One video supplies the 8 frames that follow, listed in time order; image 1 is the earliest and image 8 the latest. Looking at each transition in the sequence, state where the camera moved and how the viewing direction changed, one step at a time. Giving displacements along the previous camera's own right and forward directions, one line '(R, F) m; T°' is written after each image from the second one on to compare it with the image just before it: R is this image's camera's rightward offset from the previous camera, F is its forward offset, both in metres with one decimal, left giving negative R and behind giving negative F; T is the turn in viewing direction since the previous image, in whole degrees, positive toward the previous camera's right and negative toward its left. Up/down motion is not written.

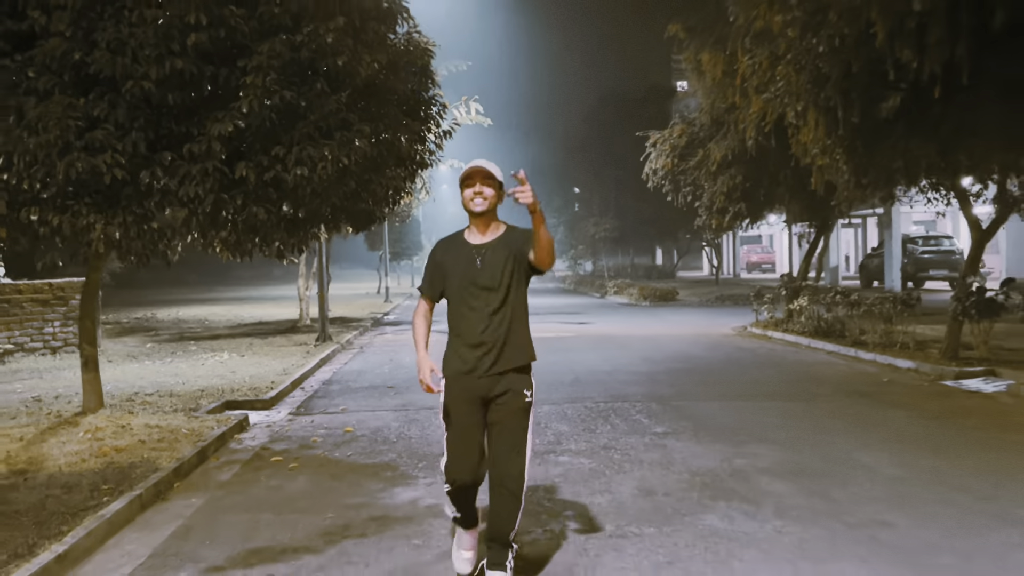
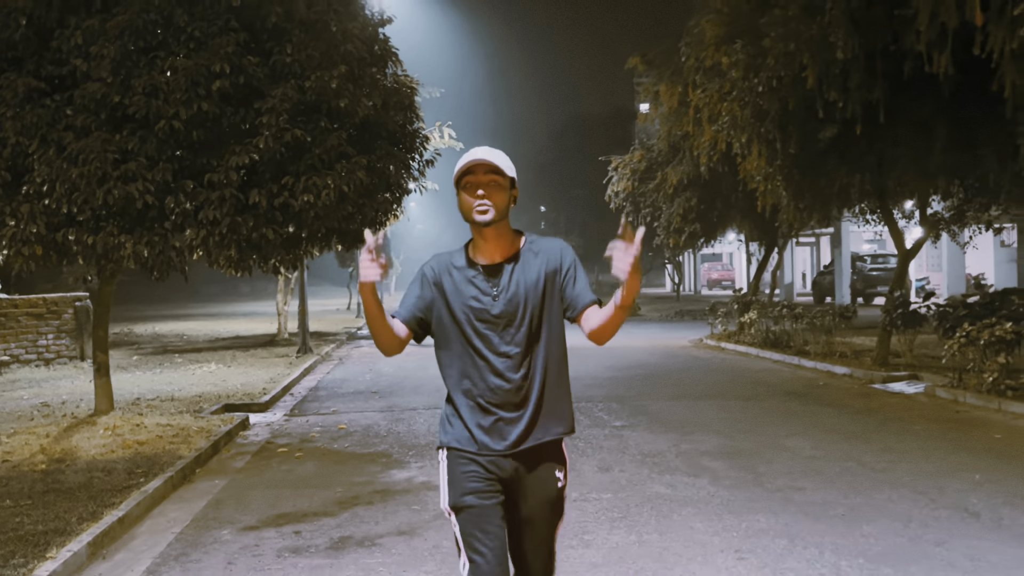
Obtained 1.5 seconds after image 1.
(-0.1, -1.1) m; +2°
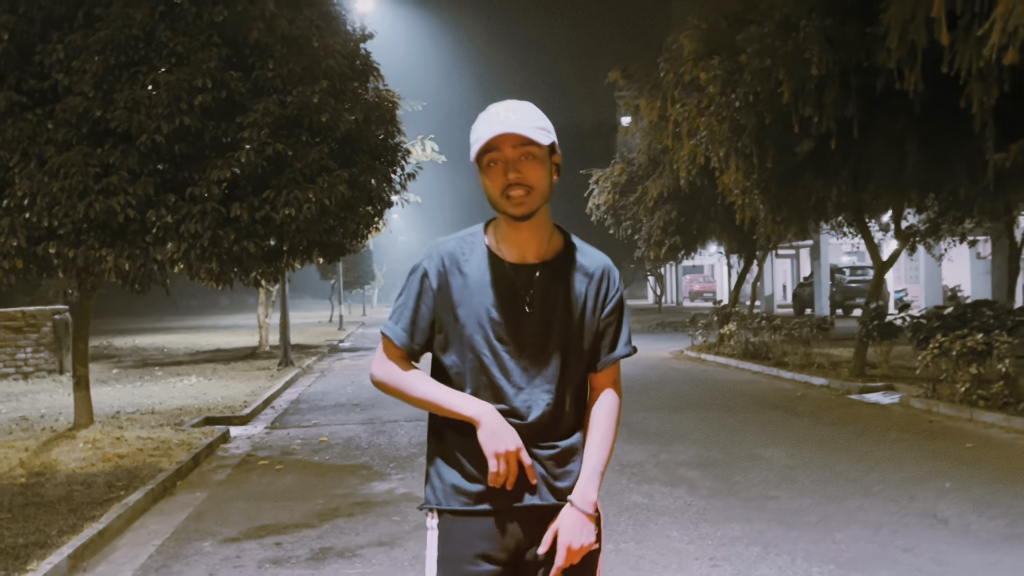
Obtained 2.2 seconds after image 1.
(0.0, -0.1) m; +1°
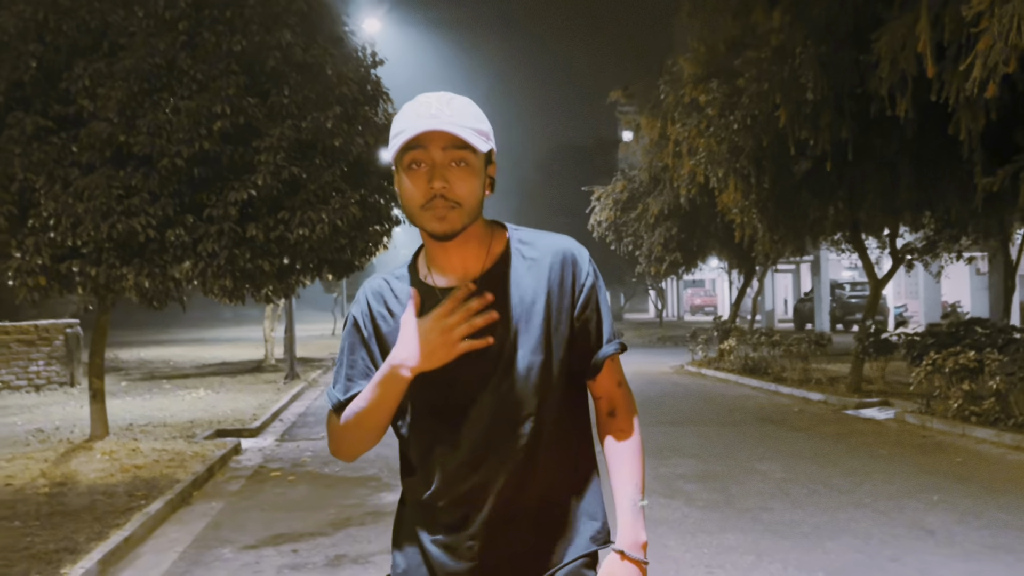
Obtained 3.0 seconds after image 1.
(0.0, -0.3) m; 0°
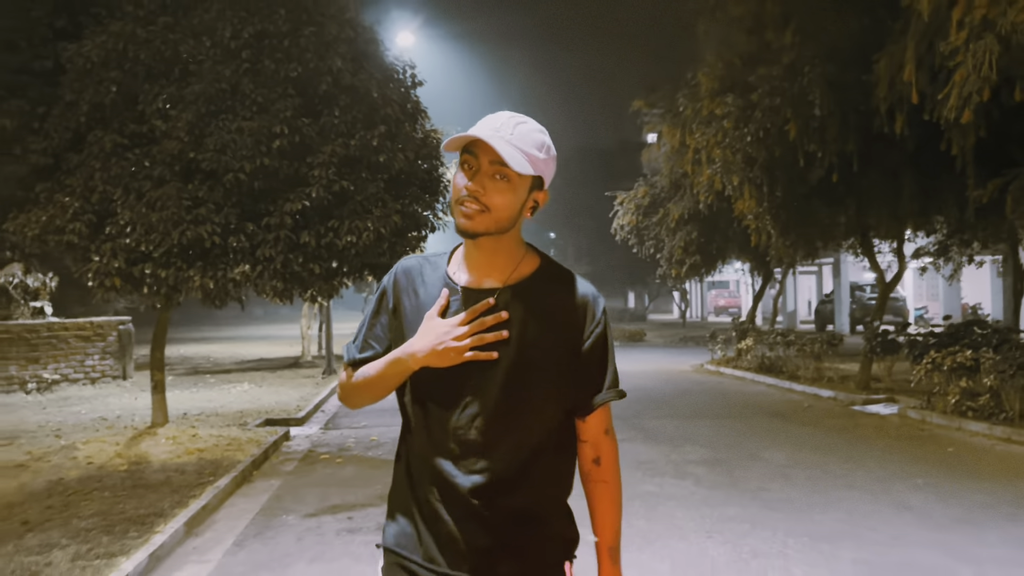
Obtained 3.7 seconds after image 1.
(0.0, -0.9) m; -2°
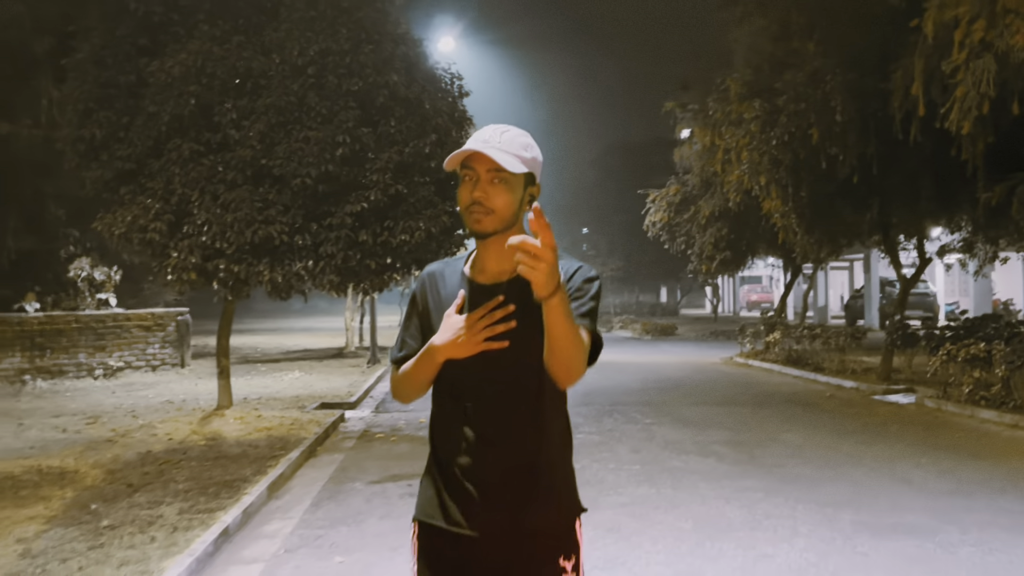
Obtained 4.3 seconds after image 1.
(-0.1, -0.9) m; -2°
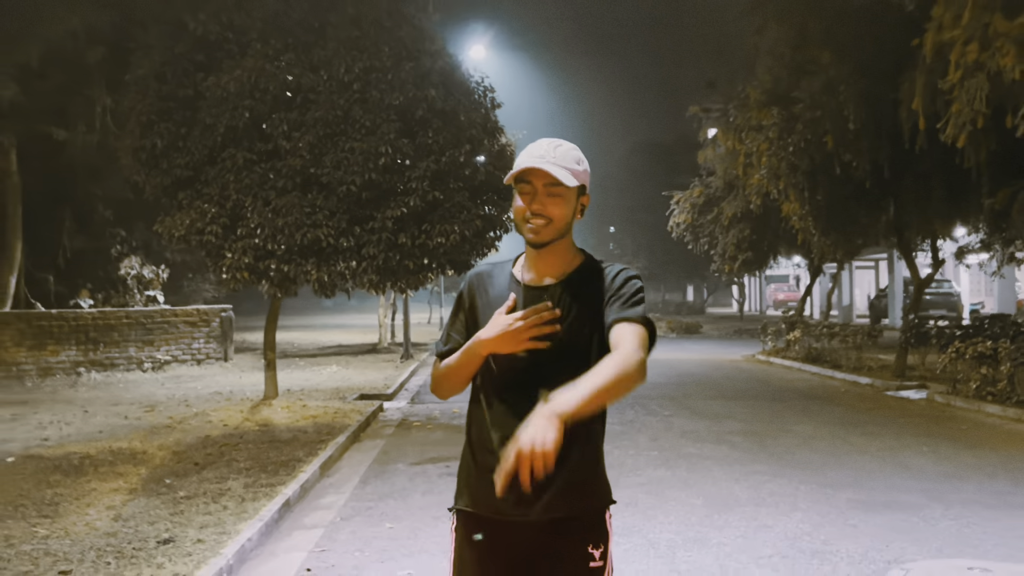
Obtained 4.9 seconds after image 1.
(0.0, -0.8) m; -2°
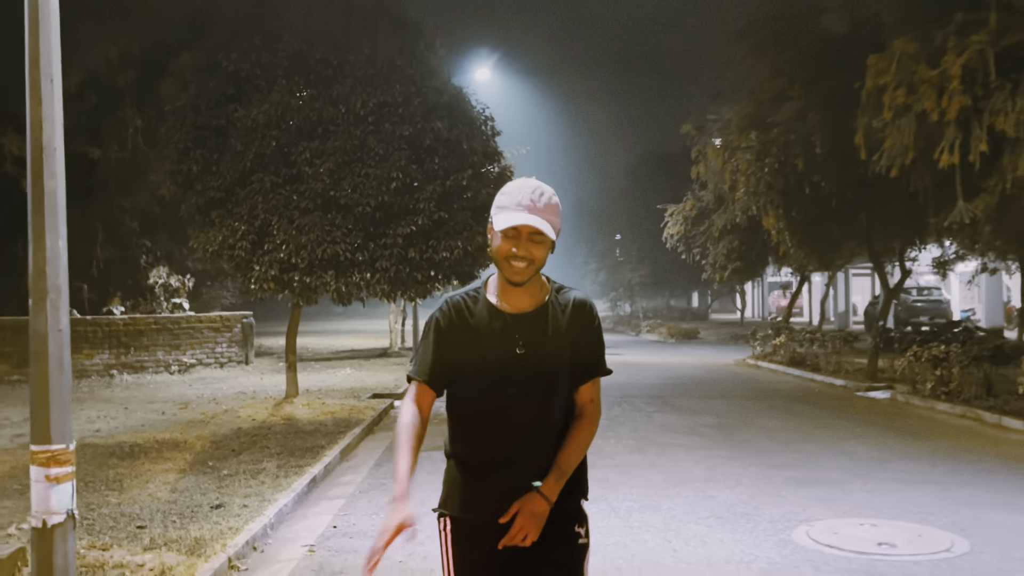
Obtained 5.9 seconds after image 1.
(+0.2, -1.3) m; -1°
